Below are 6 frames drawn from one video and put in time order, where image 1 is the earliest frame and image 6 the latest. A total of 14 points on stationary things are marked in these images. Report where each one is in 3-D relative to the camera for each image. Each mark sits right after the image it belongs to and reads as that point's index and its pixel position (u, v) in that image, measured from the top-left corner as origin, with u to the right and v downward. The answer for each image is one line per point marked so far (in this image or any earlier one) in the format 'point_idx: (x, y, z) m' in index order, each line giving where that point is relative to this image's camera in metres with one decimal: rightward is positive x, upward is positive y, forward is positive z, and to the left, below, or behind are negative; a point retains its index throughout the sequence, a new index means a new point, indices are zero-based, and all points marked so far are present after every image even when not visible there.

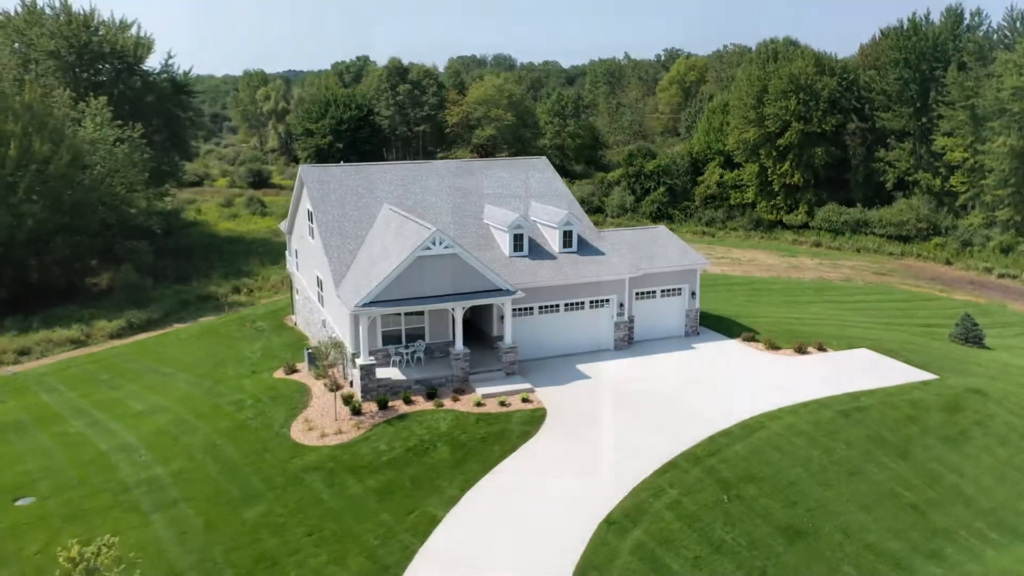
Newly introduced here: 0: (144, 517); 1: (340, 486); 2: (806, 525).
0: (-7.3, -4.5, +16.6) m
1: (-3.6, -4.1, +17.3) m
2: (+5.9, -4.7, +16.6) m
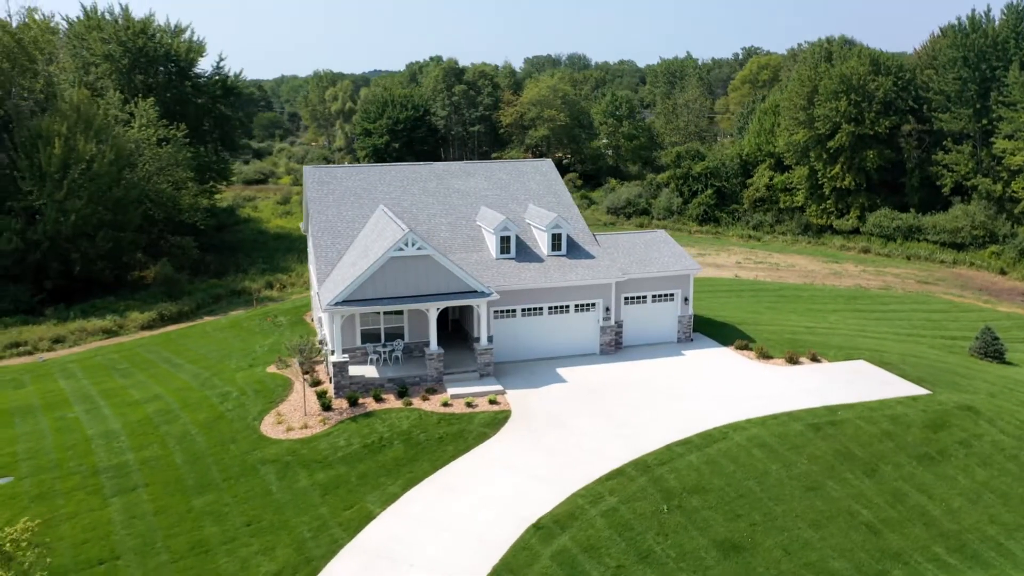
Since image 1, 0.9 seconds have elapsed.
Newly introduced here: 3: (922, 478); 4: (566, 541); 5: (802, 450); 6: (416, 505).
0: (-8.6, -4.4, +17.5) m
1: (-4.8, -4.1, +17.9) m
2: (+4.5, -4.9, +16.2) m
3: (+9.1, -4.3, +18.5) m
4: (+1.0, -4.7, +15.6) m
5: (+6.6, -3.7, +19.0) m
6: (-1.9, -4.4, +16.8) m
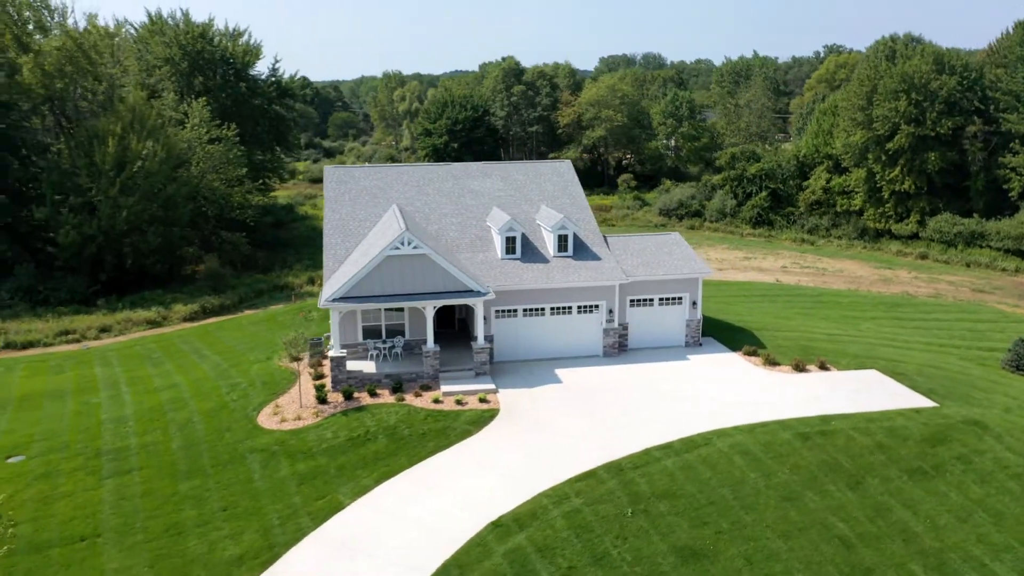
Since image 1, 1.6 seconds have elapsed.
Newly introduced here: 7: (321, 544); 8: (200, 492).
0: (-9.2, -4.3, +18.5) m
1: (-5.4, -4.0, +18.6) m
2: (+3.8, -5.0, +16.0) m
3: (+8.5, -4.4, +17.9) m
4: (+0.2, -4.7, +15.7) m
5: (+6.1, -3.8, +18.6) m
6: (-2.6, -4.3, +17.2) m
7: (-3.7, -4.9, +15.8) m
8: (-6.6, -4.3, +17.7) m
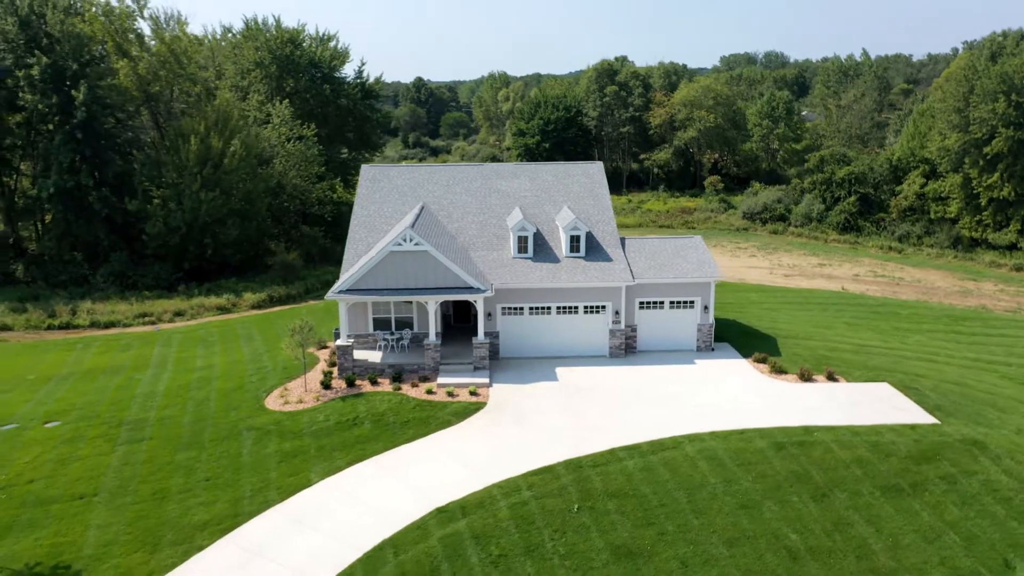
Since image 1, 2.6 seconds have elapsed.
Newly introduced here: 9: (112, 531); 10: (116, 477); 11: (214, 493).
0: (-9.8, -3.9, +20.5) m
1: (-6.0, -3.8, +20.0) m
2: (+2.6, -5.0, +16.2) m
3: (+7.6, -4.6, +17.4) m
4: (-1.0, -4.7, +16.4) m
5: (+5.3, -4.0, +18.4) m
6: (-3.5, -4.2, +18.3) m
7: (-4.8, -4.7, +17.0) m
8: (-7.4, -4.1, +19.3) m
9: (-8.0, -4.9, +16.7) m
10: (-9.0, -4.3, +18.9) m
11: (-6.4, -4.4, +18.0) m
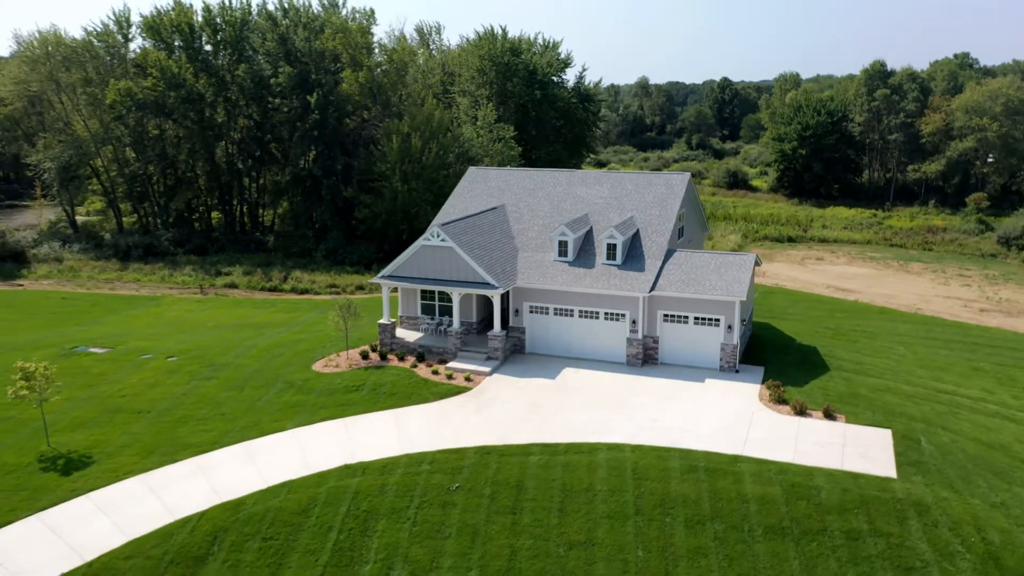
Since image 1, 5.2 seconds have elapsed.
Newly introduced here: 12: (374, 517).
0: (-10.1, -2.9, +26.2) m
1: (-6.8, -3.1, +24.3) m
2: (-0.4, -5.1, +17.5) m
3: (+4.7, -5.2, +16.7) m
4: (-3.6, -4.4, +19.1) m
5: (+3.0, -4.4, +18.5) m
6: (-5.2, -3.7, +21.8) m
7: (-6.9, -4.1, +21.1) m
8: (-8.3, -3.3, +24.2) m
9: (-10.0, -4.0, +22.1) m
10: (-10.0, -3.3, +24.4) m
11: (-8.0, -3.7, +22.6) m
12: (-3.0, -4.9, +18.0) m
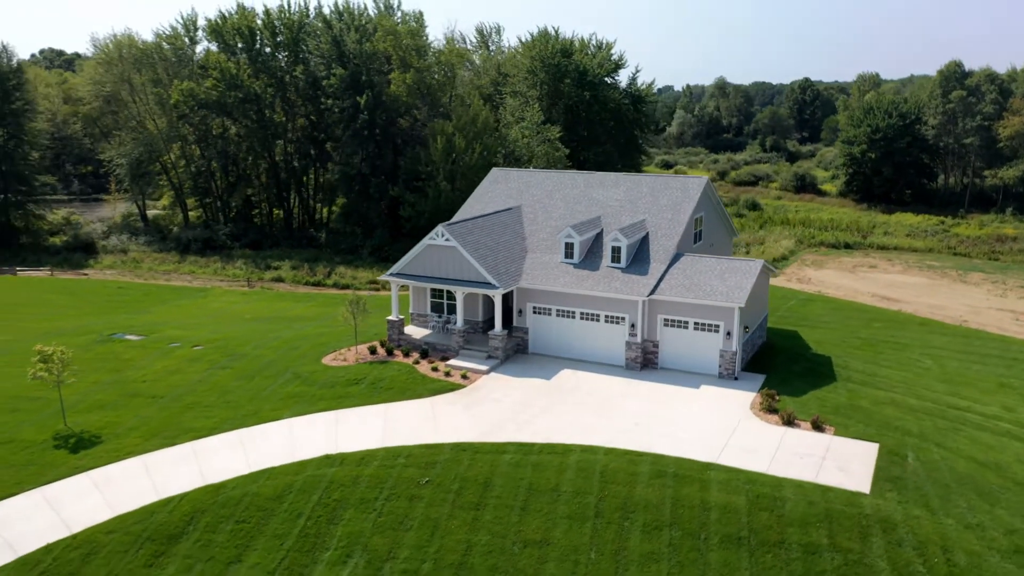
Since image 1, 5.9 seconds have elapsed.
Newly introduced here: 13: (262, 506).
0: (-10.0, -2.7, +27.5) m
1: (-6.9, -3.0, +25.3) m
2: (-1.3, -5.1, +17.9) m
3: (+3.7, -5.3, +16.6) m
4: (-4.3, -4.3, +19.8) m
5: (+2.2, -4.4, +18.5) m
6: (-5.6, -3.6, +22.6) m
7: (-7.3, -3.9, +22.0) m
8: (-8.5, -3.1, +25.3) m
9: (-10.3, -3.7, +23.3) m
10: (-10.1, -3.1, +25.7) m
11: (-8.3, -3.5, +23.7) m
12: (-3.8, -4.9, +18.6) m
13: (-5.6, -4.9, +18.7) m
